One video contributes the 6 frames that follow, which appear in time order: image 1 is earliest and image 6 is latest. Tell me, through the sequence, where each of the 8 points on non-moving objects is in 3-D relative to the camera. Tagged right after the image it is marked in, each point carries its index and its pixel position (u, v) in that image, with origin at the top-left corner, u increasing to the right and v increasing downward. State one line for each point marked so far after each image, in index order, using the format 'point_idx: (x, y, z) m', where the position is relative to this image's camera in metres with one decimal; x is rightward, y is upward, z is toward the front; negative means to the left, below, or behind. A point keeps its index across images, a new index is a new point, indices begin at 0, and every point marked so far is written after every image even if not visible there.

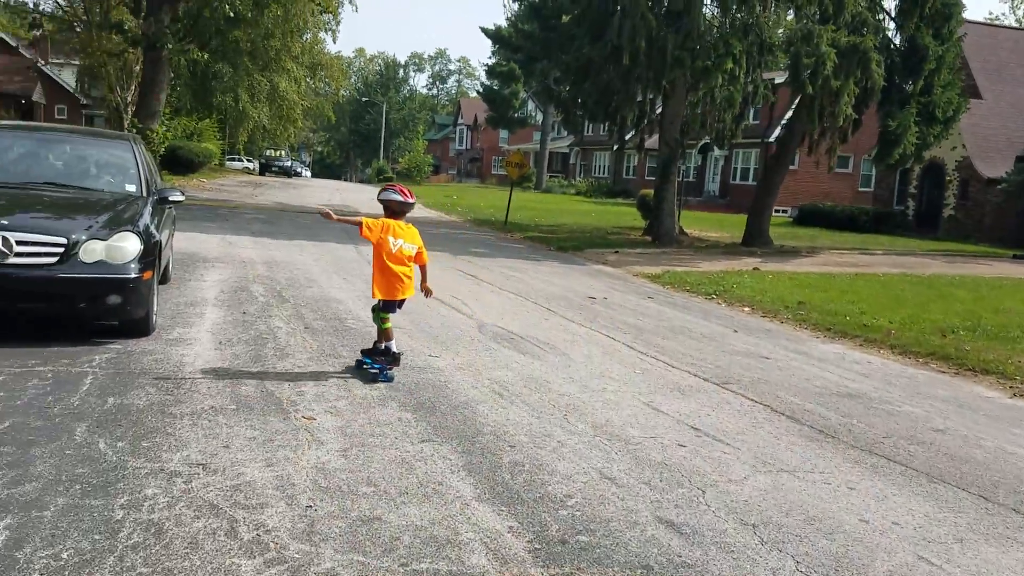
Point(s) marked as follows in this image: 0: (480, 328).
0: (-0.3, -0.4, +8.5) m
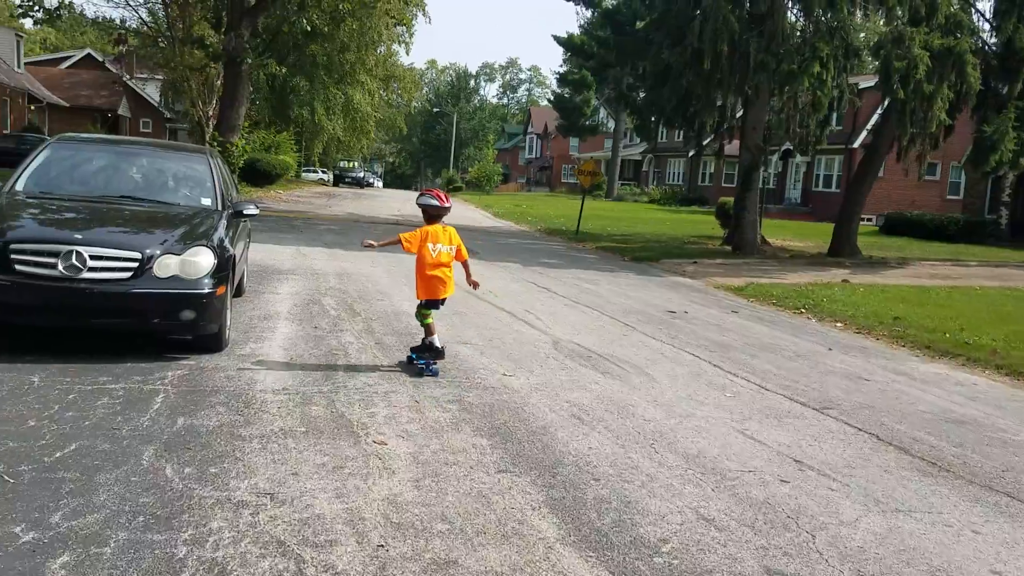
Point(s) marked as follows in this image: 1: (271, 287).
0: (+0.4, -0.6, +8.2) m
1: (-2.9, 0.0, +10.2) m
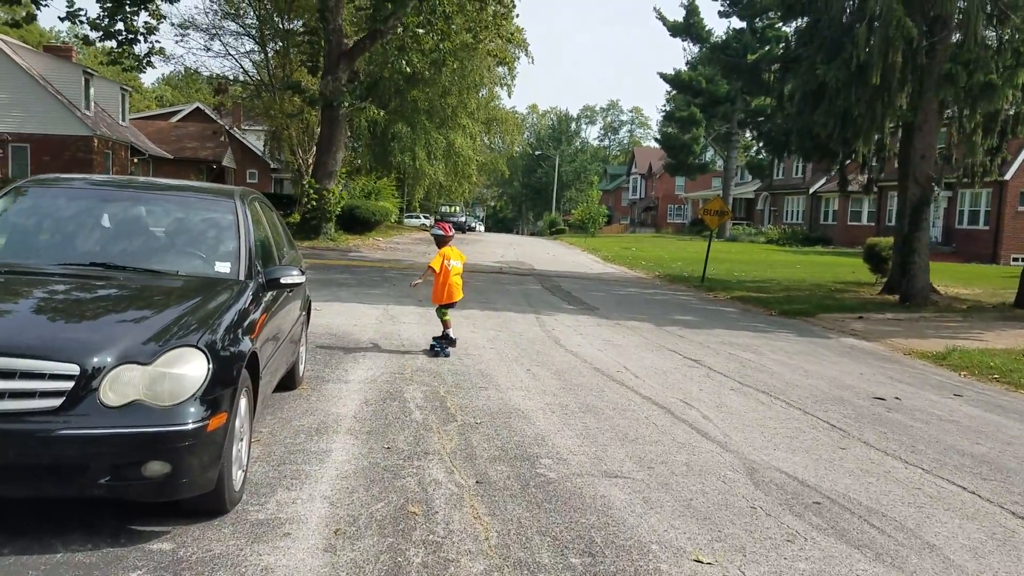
0: (+1.5, -1.2, +5.3) m
1: (-1.6, -0.8, +7.7) m
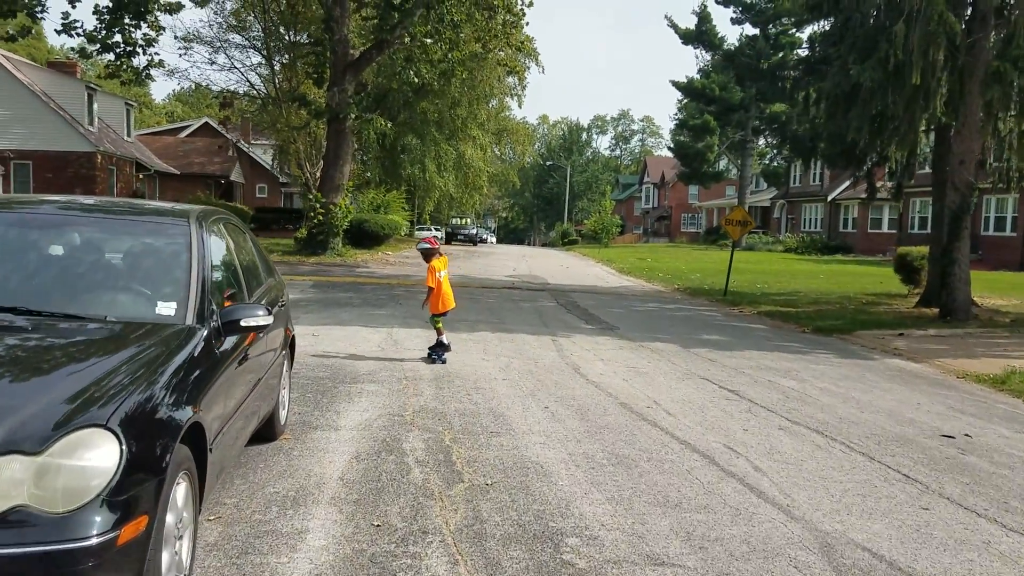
0: (+1.6, -1.4, +4.3) m
1: (-1.4, -1.0, +6.8) m
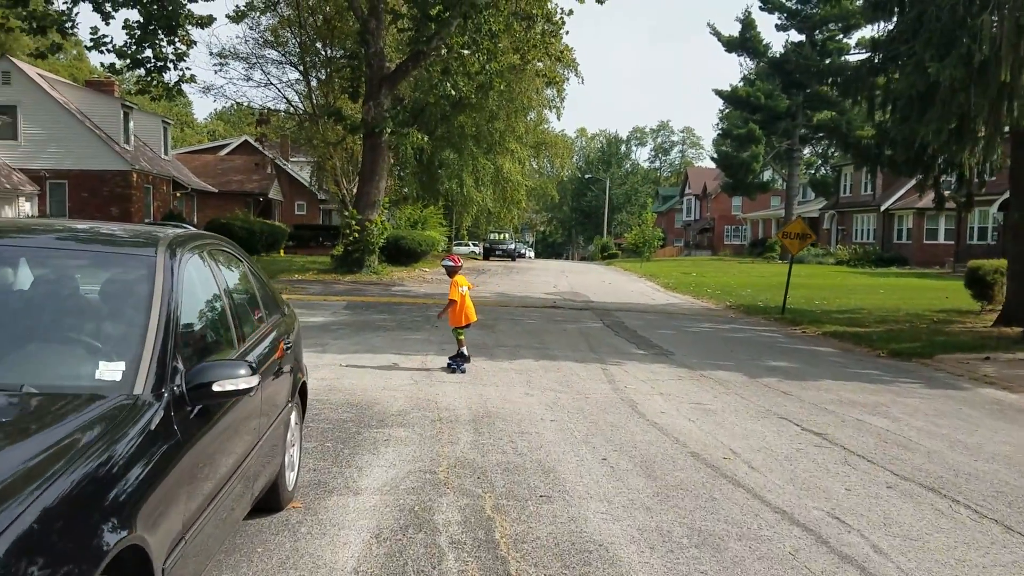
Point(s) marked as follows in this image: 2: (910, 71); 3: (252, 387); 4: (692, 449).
0: (+1.8, -1.5, +3.1) m
1: (-1.1, -1.2, +5.7) m
2: (+6.7, +3.7, +14.2) m
3: (-1.0, -0.4, +3.3) m
4: (+1.4, -1.3, +6.7) m
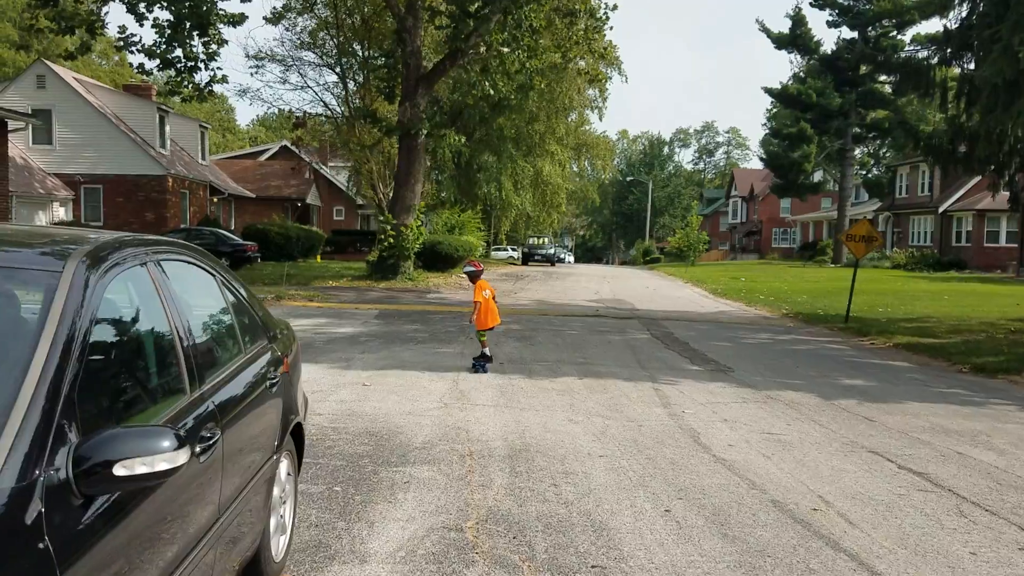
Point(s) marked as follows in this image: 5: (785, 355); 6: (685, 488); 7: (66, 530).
0: (+2.0, -1.6, +1.9) m
1: (-0.8, -1.3, +4.7) m
2: (+7.3, +3.5, +12.9) m
3: (-0.9, -0.5, +2.3) m
4: (+1.7, -1.4, +5.6) m
5: (+4.3, -1.1, +13.2) m
6: (+1.2, -1.4, +5.7) m
7: (-1.1, -0.6, +2.1) m
